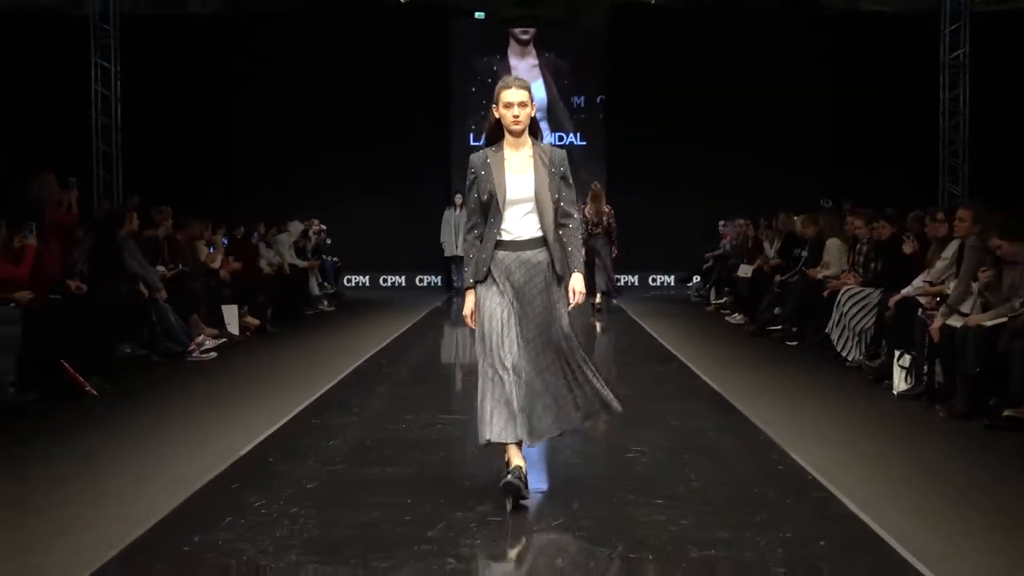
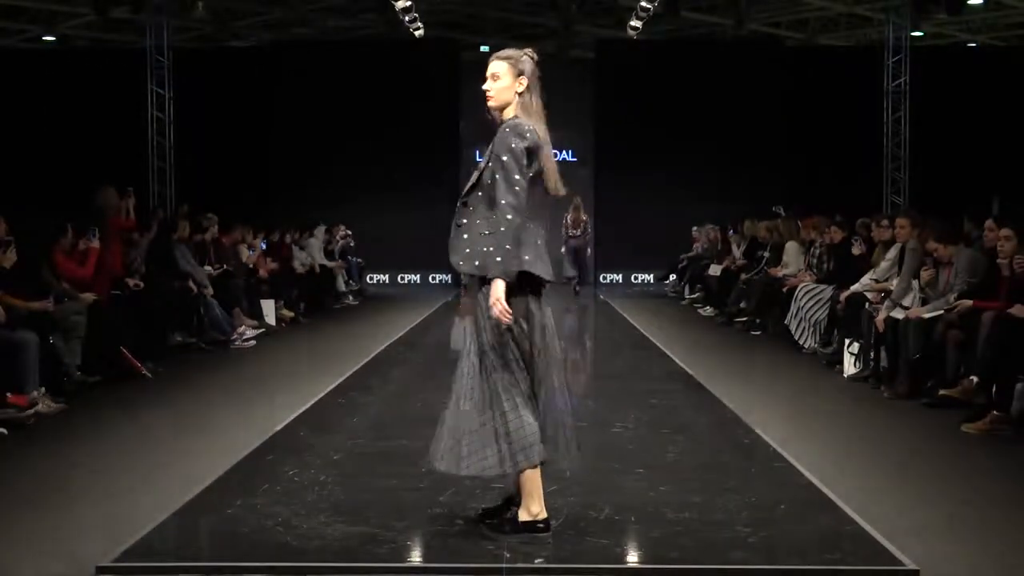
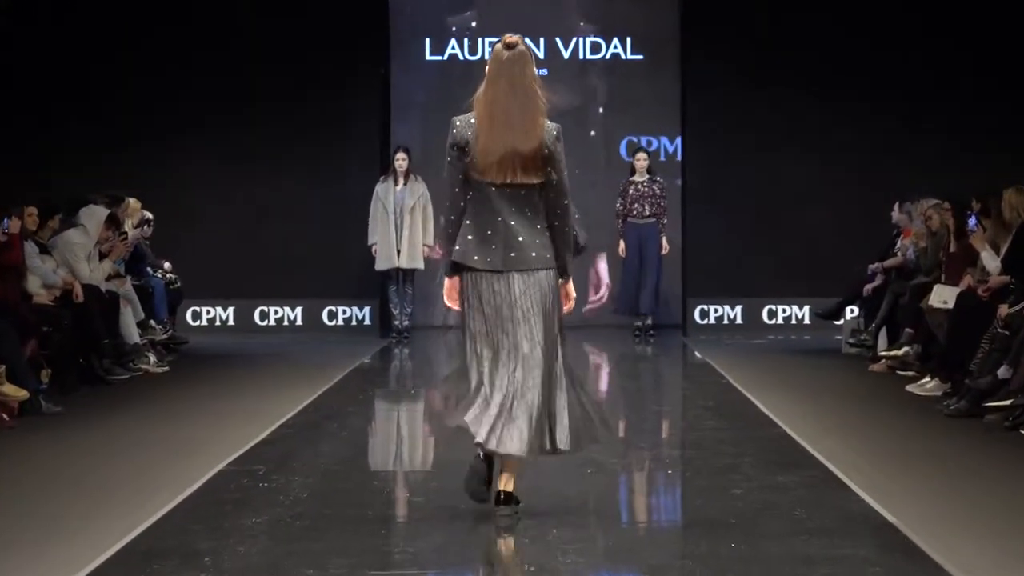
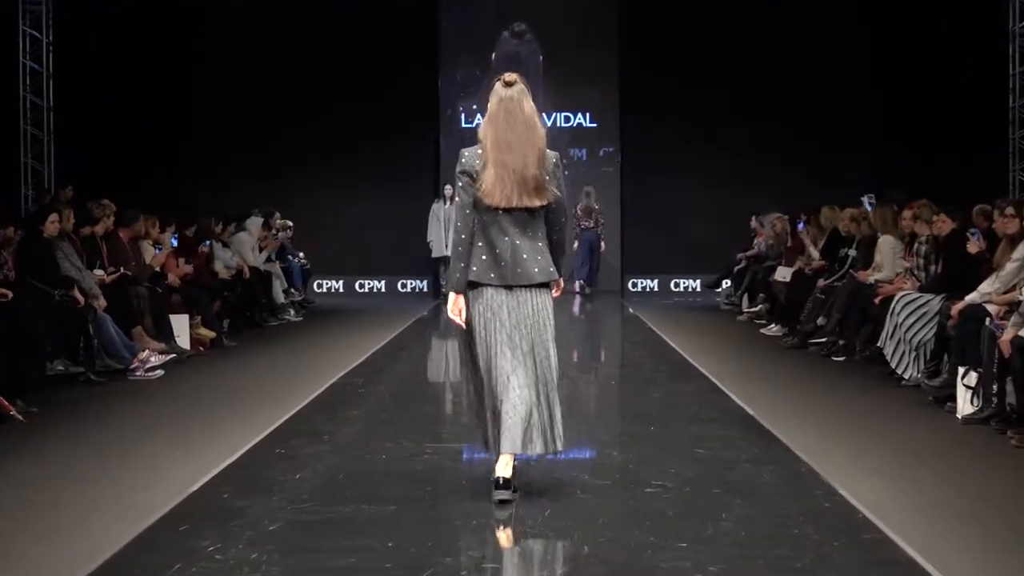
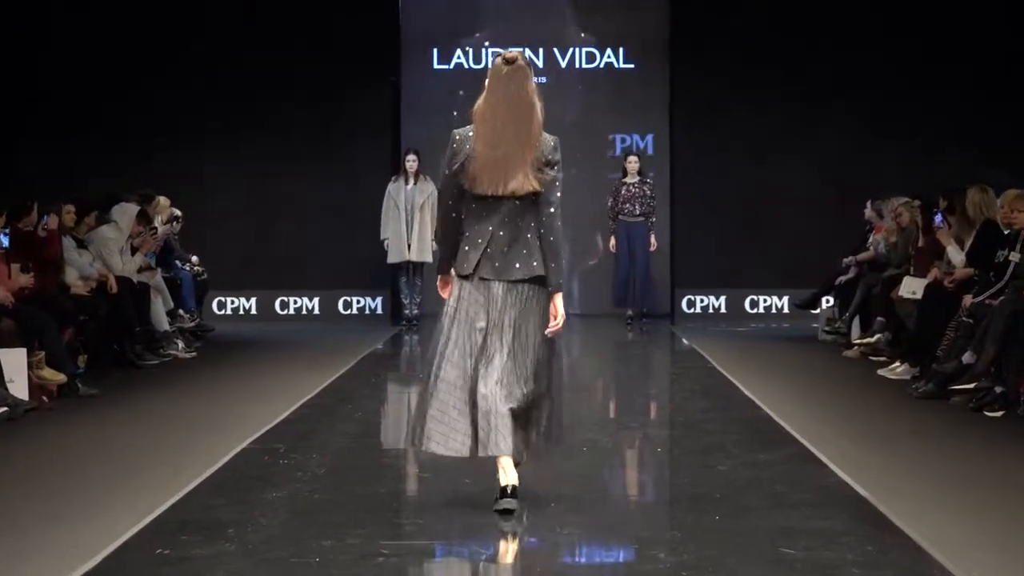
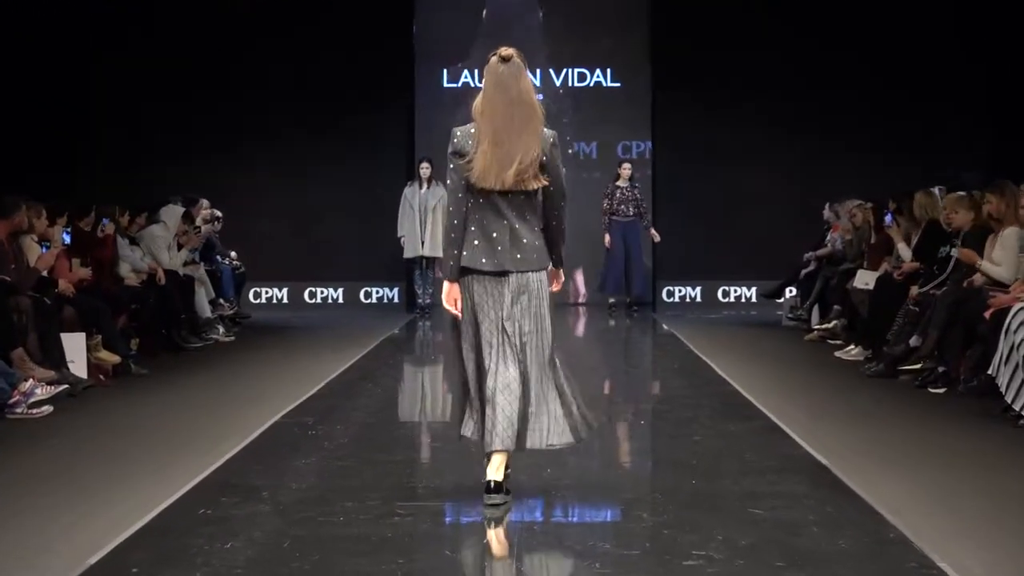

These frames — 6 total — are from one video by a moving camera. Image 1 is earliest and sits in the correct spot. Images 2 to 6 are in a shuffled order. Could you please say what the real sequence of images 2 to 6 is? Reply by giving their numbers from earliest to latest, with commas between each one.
2, 4, 6, 5, 3
